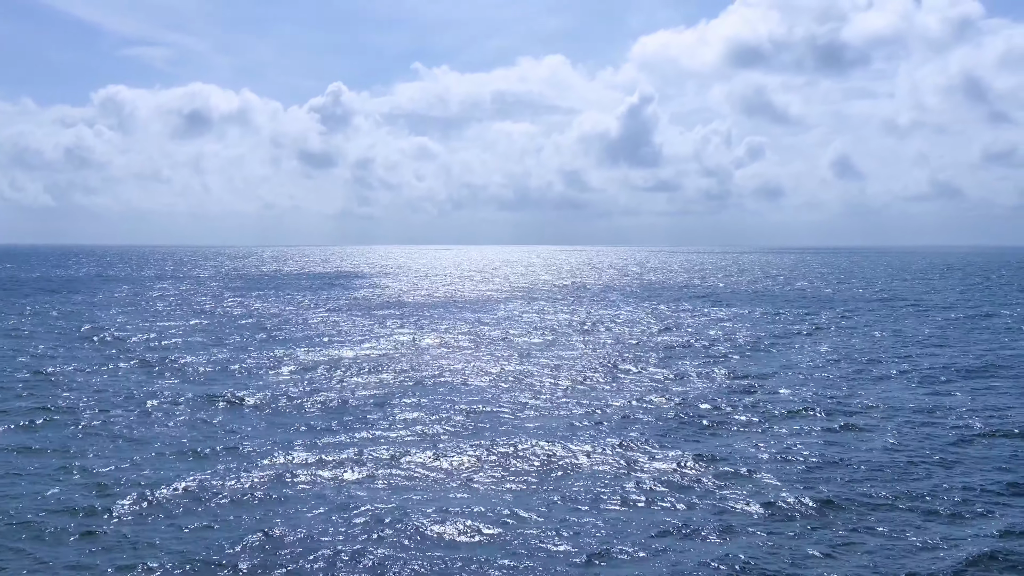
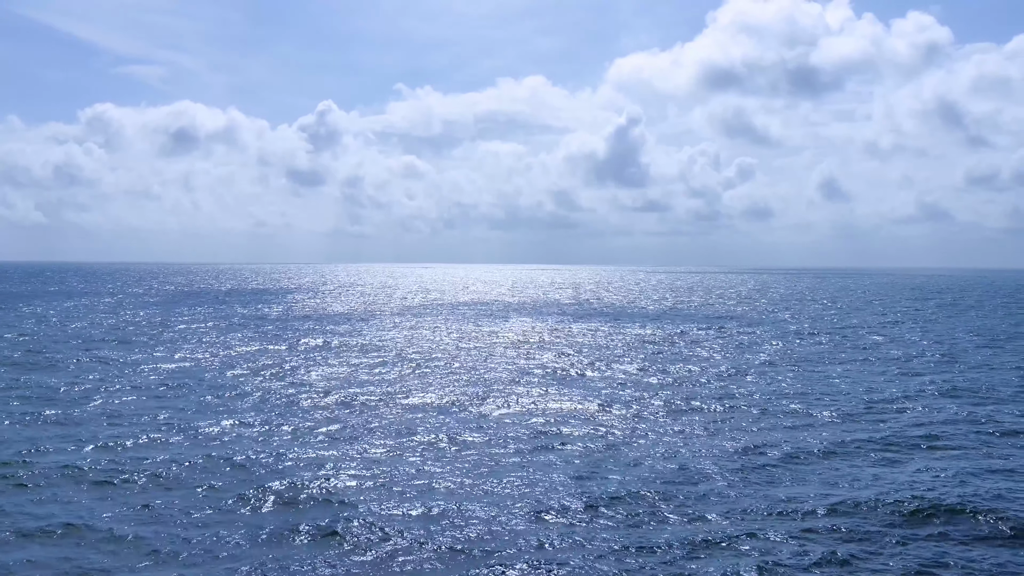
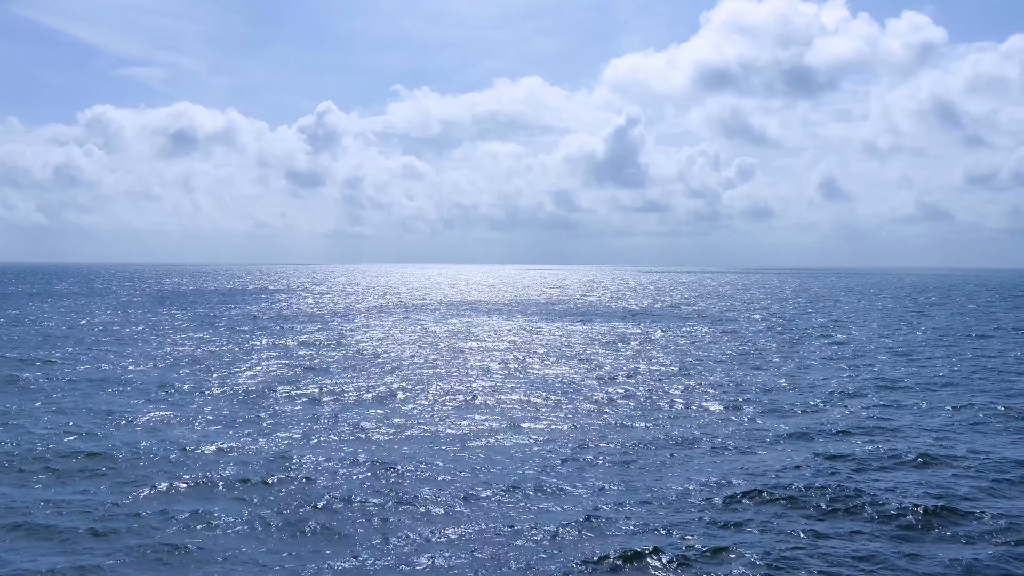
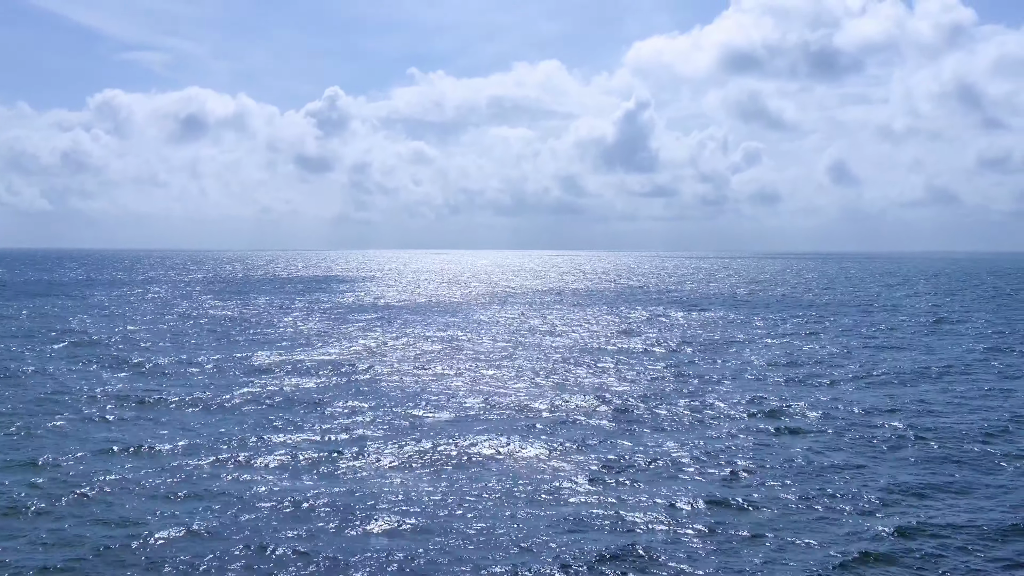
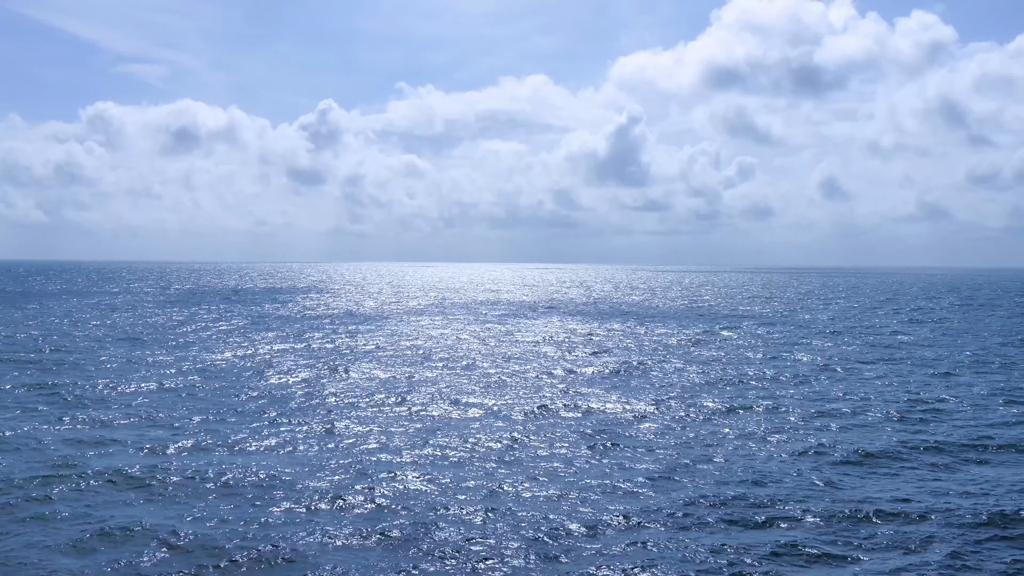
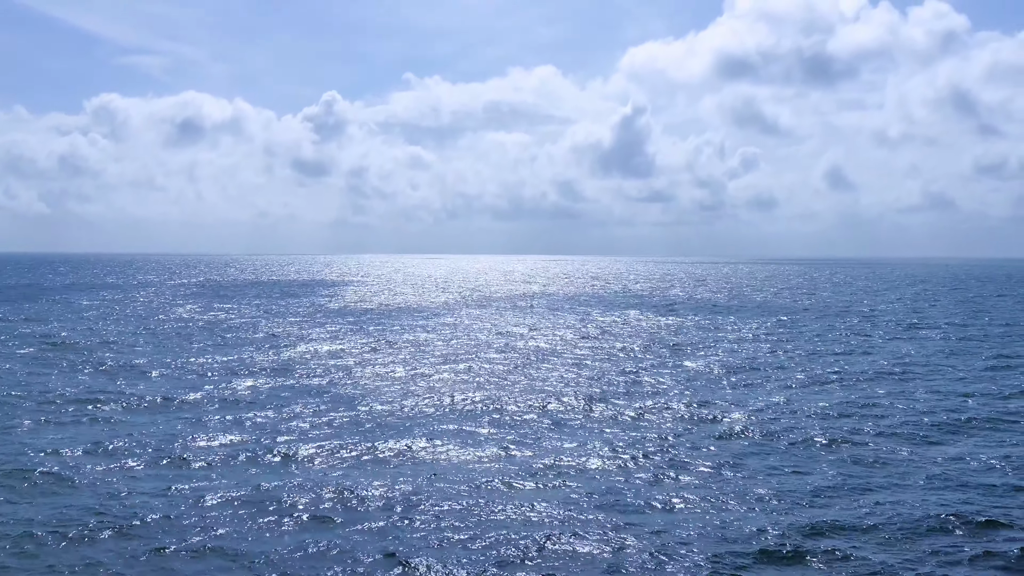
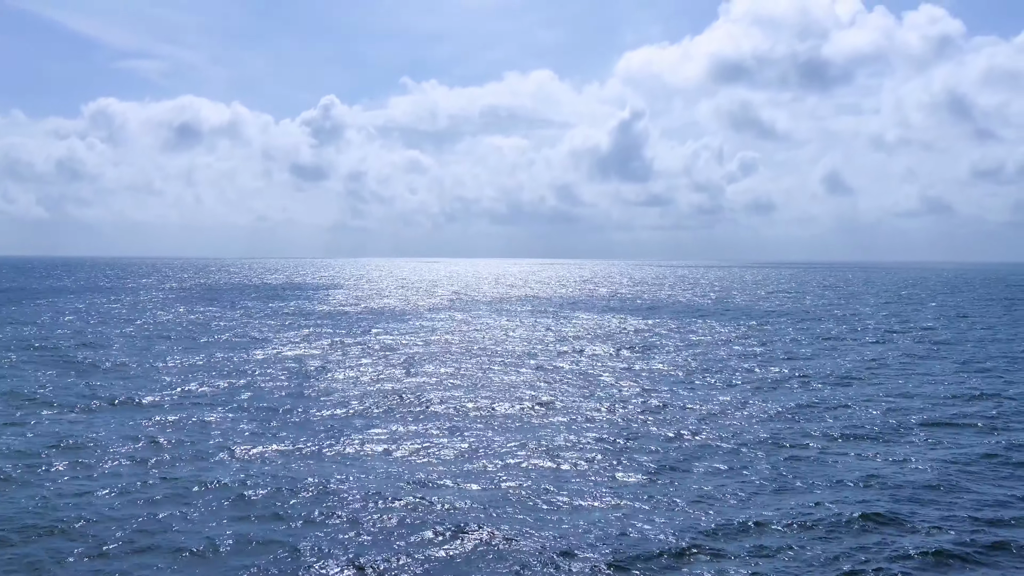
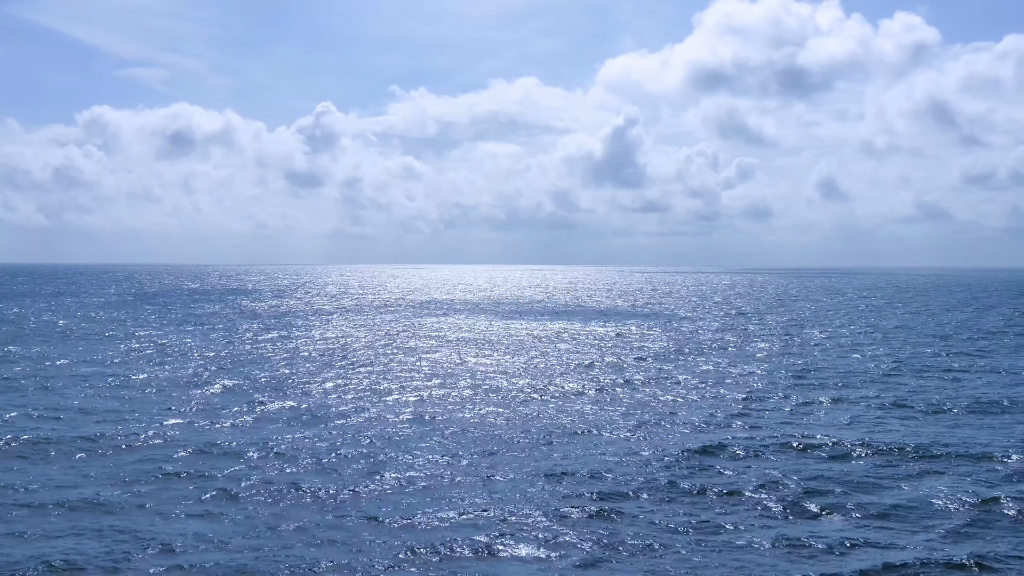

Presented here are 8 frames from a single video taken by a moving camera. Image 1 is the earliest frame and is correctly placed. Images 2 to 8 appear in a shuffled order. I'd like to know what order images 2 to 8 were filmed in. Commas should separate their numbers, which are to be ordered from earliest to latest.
4, 6, 7, 5, 2, 3, 8
